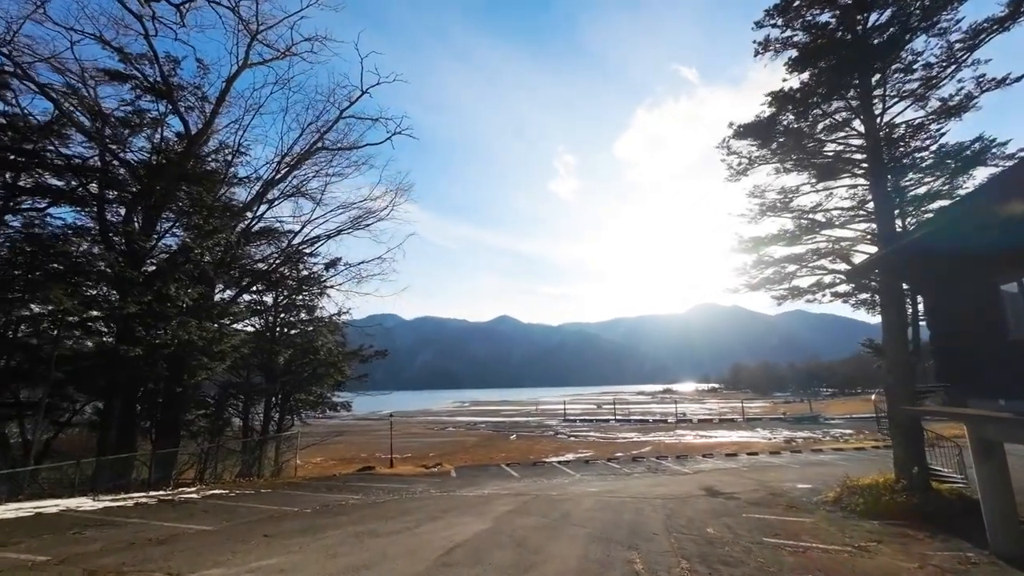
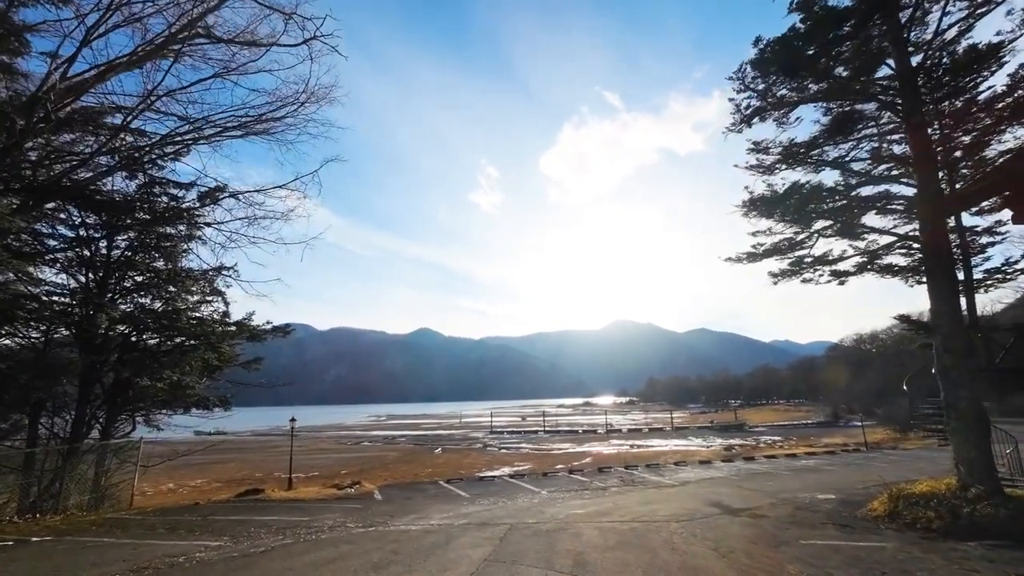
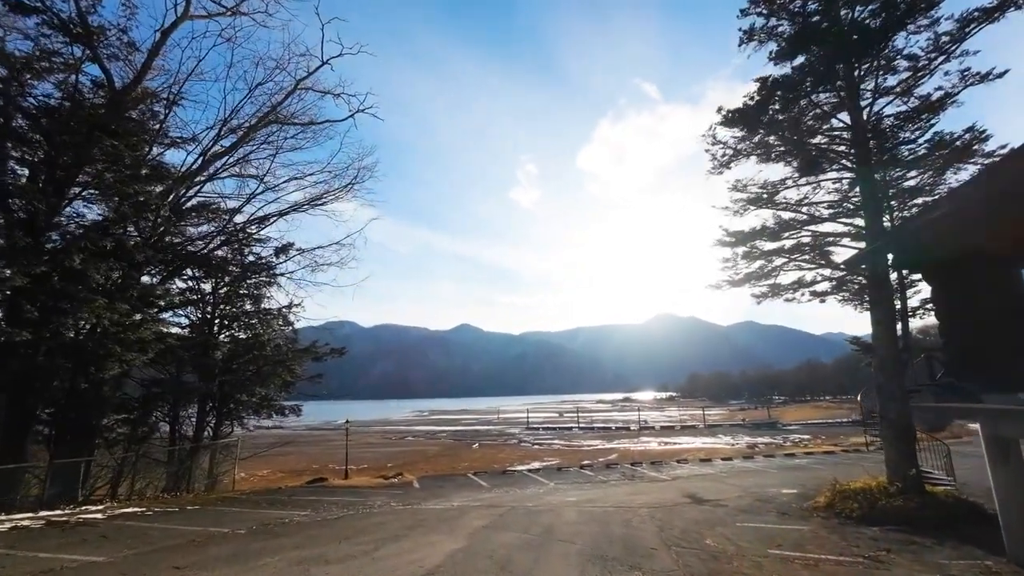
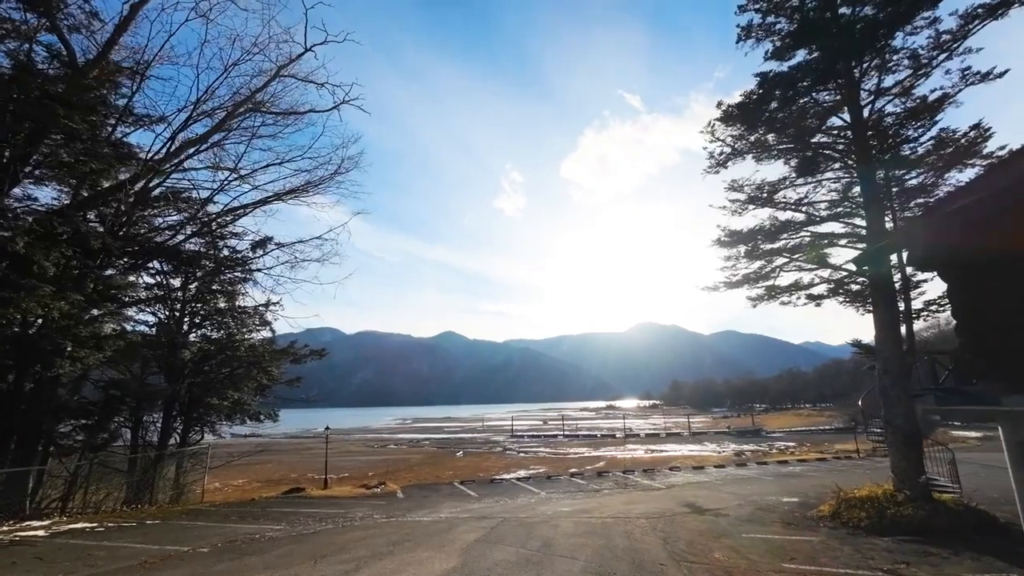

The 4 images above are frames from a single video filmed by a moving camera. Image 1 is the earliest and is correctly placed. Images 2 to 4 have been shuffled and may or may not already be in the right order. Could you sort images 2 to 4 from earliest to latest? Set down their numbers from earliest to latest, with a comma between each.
3, 4, 2
